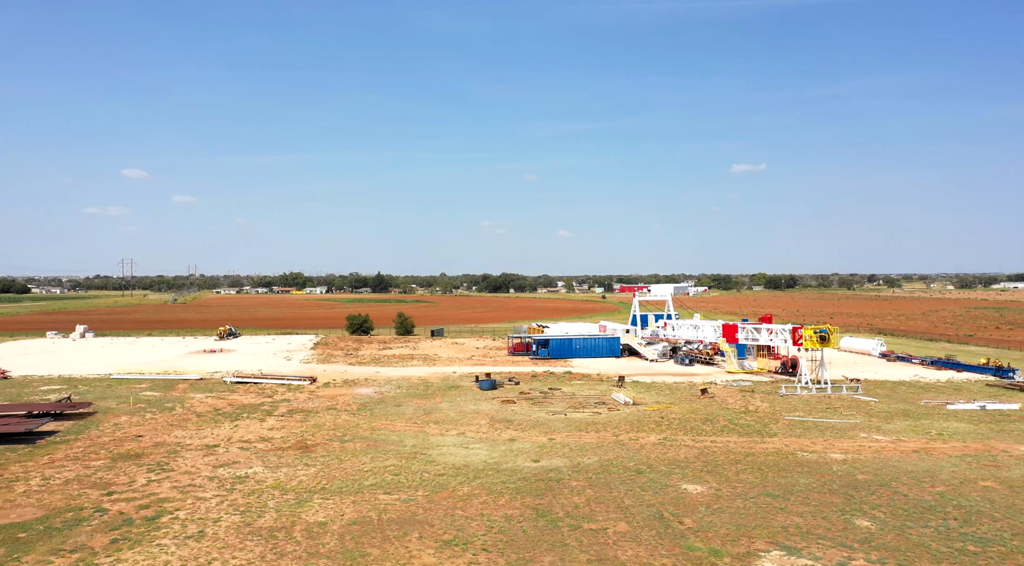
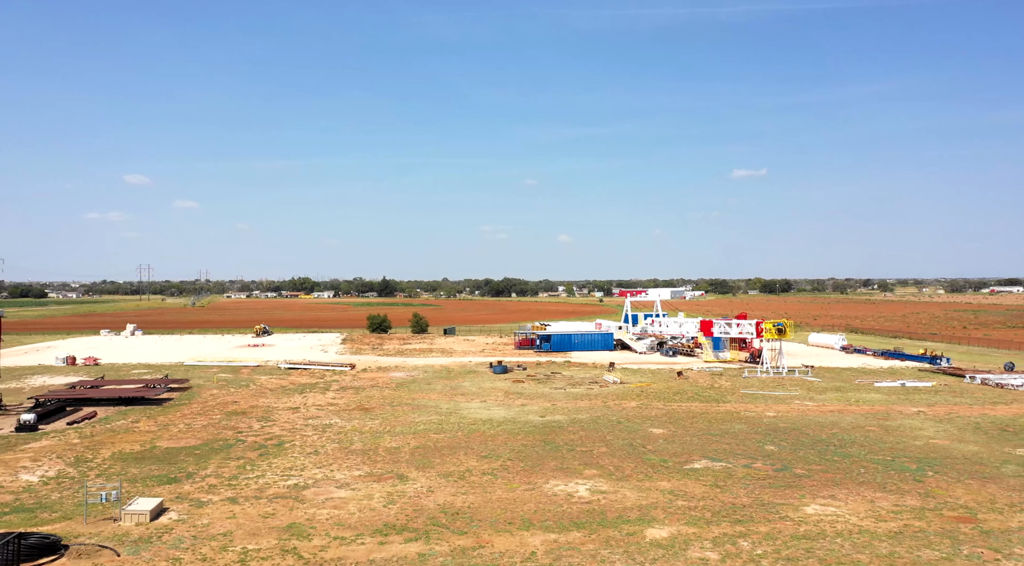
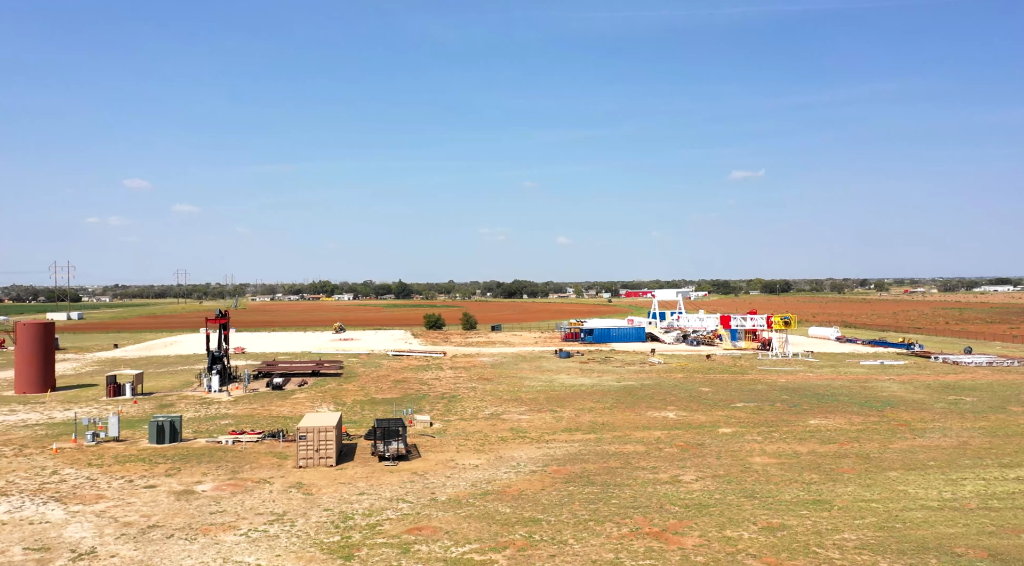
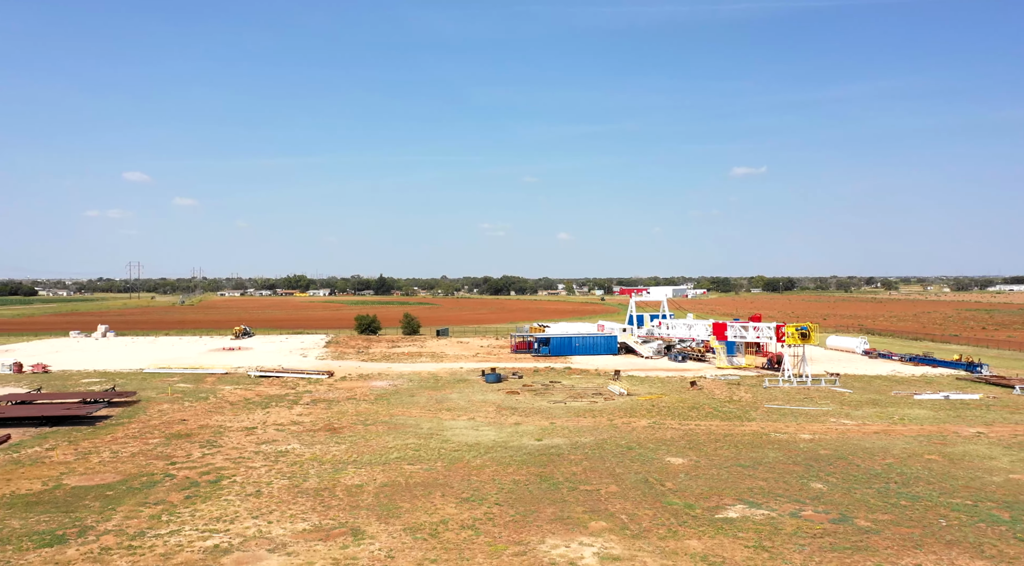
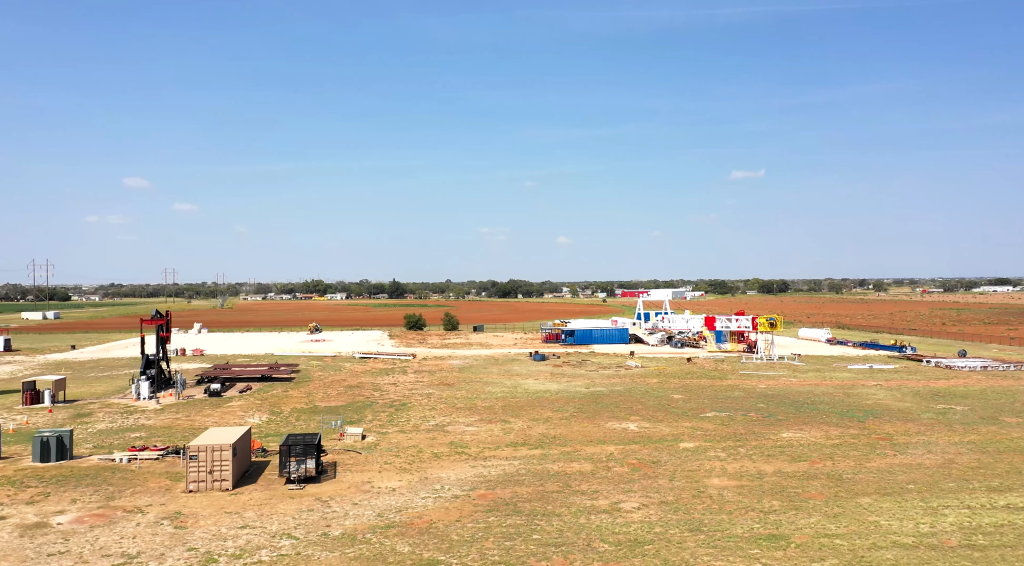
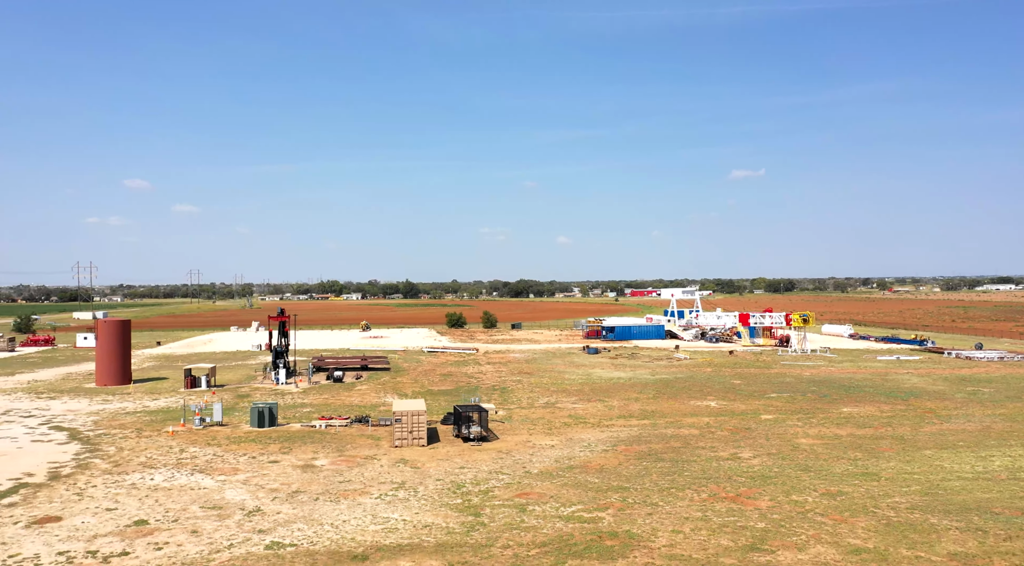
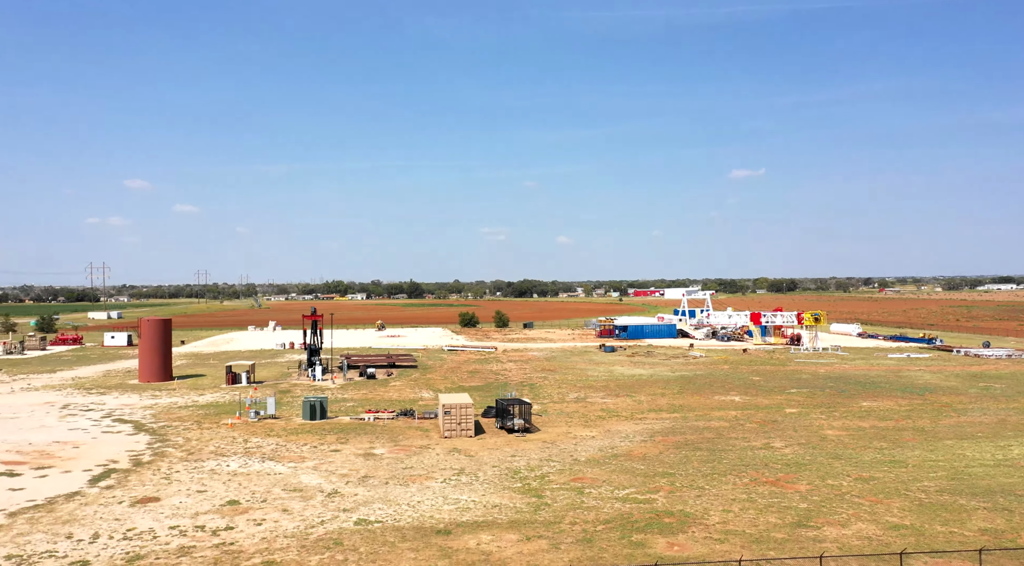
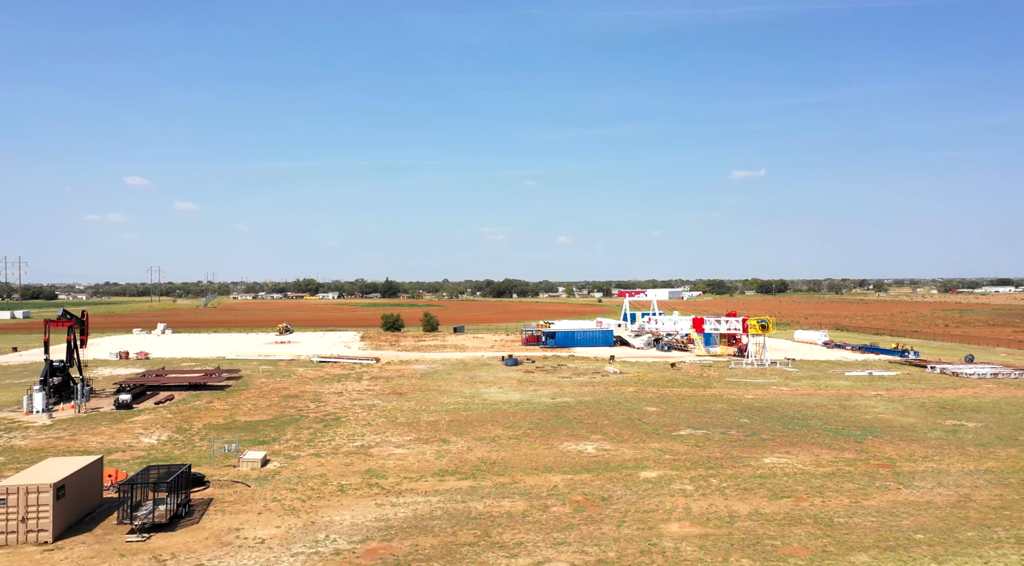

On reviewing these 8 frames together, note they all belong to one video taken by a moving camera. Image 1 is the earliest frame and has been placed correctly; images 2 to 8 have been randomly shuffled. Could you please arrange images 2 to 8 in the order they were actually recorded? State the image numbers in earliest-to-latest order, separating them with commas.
4, 2, 8, 5, 3, 6, 7
